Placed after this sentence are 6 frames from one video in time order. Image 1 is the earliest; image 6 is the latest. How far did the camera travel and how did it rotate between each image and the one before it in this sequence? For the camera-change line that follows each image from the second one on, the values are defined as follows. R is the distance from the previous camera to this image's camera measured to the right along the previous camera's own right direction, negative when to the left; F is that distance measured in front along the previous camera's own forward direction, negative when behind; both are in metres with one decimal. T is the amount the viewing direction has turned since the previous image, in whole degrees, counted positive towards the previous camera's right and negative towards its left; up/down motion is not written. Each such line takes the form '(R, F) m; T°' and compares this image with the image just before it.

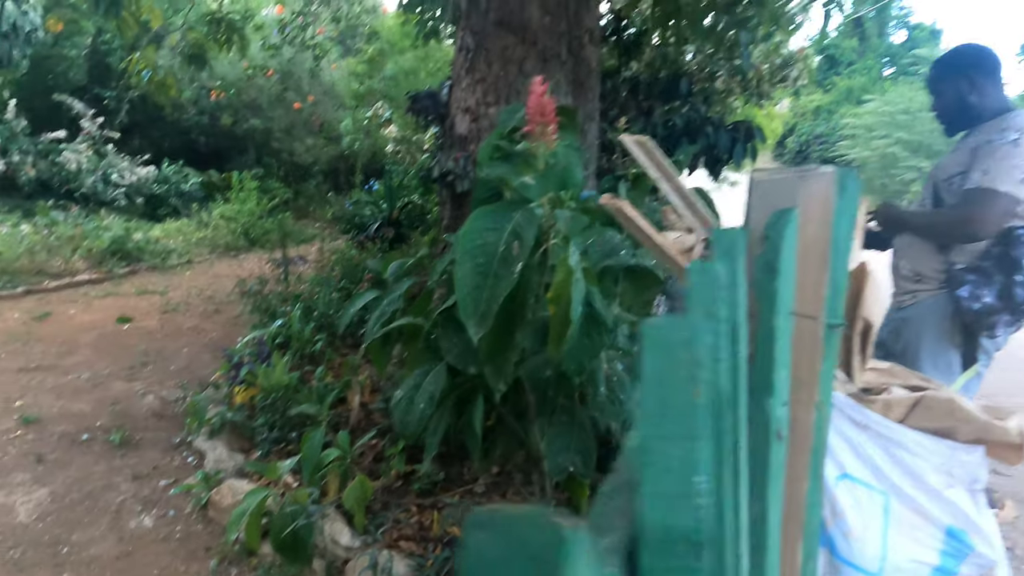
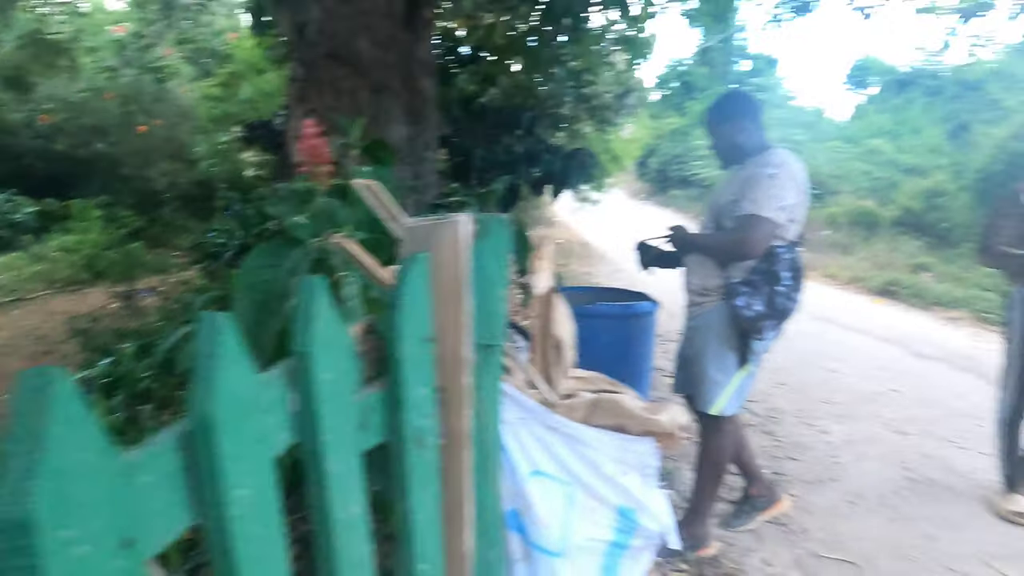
(+0.3, -0.1) m; +10°
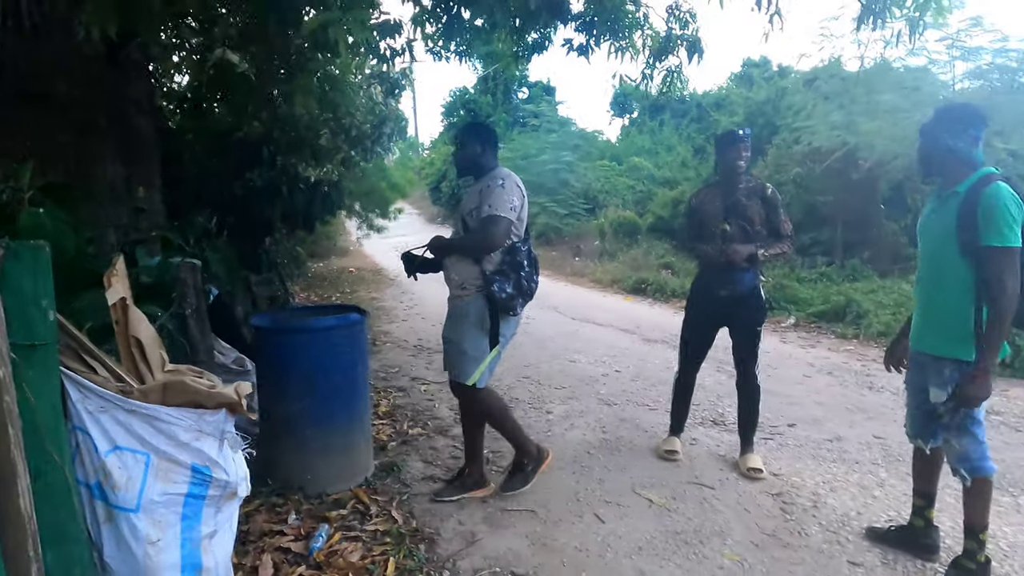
(+0.5, -0.4) m; +16°
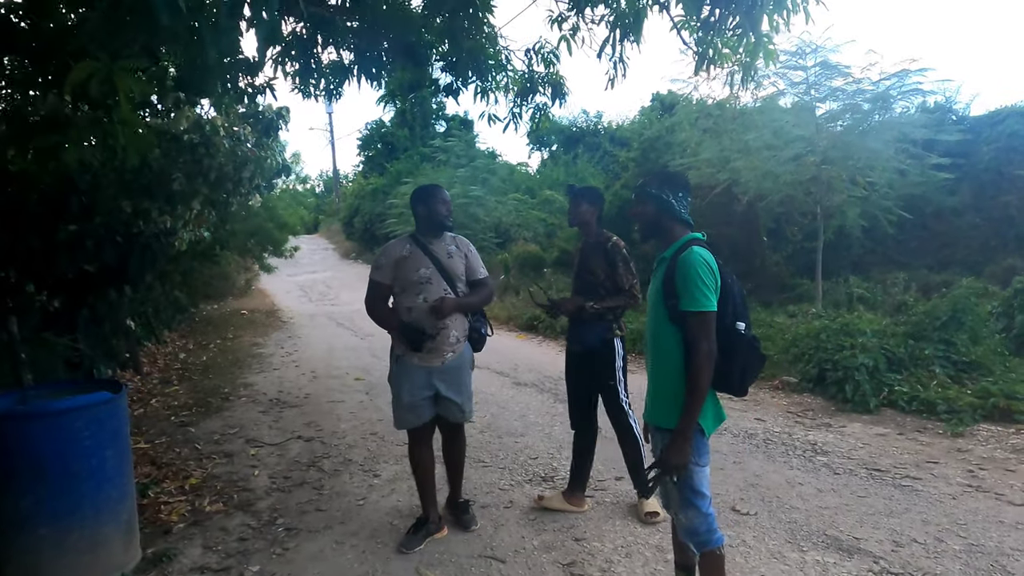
(+0.8, +0.1) m; +6°
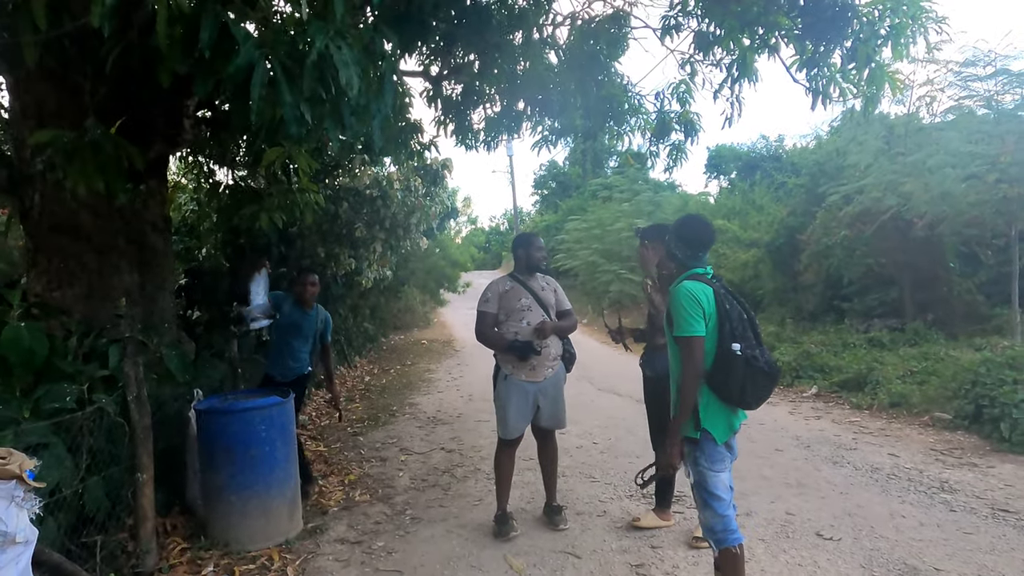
(+0.6, -0.5) m; -16°
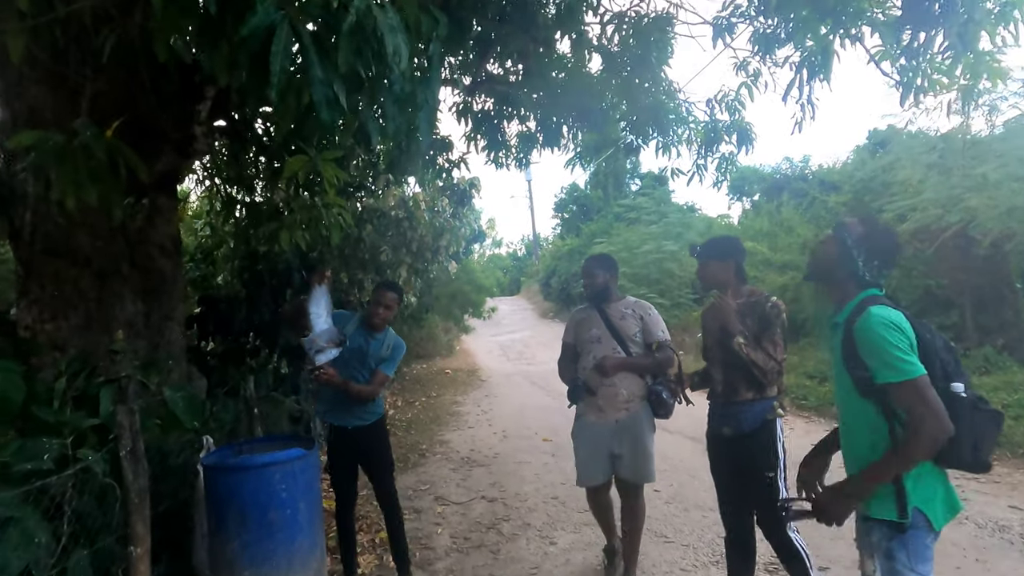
(-0.3, +0.6) m; -1°
